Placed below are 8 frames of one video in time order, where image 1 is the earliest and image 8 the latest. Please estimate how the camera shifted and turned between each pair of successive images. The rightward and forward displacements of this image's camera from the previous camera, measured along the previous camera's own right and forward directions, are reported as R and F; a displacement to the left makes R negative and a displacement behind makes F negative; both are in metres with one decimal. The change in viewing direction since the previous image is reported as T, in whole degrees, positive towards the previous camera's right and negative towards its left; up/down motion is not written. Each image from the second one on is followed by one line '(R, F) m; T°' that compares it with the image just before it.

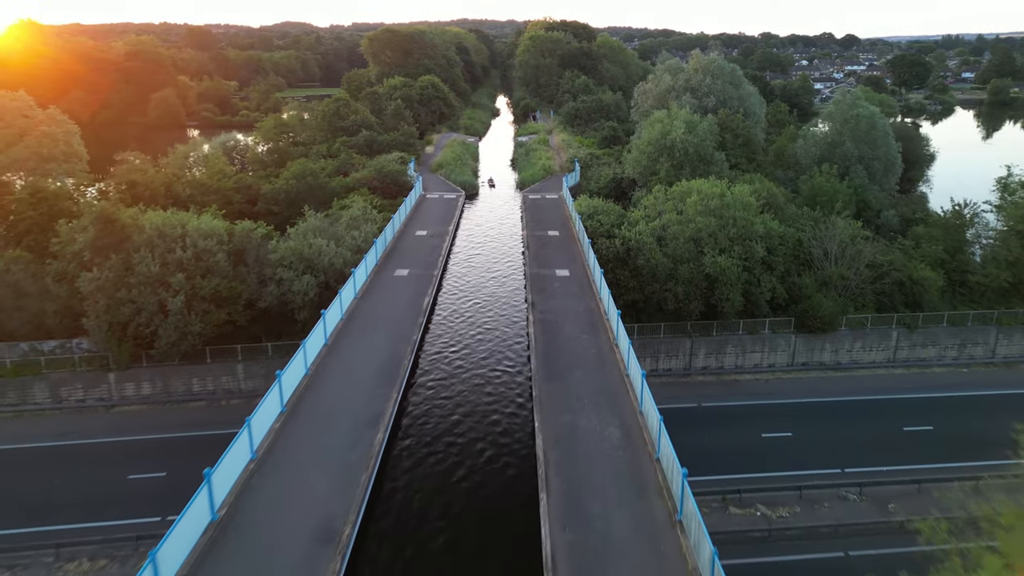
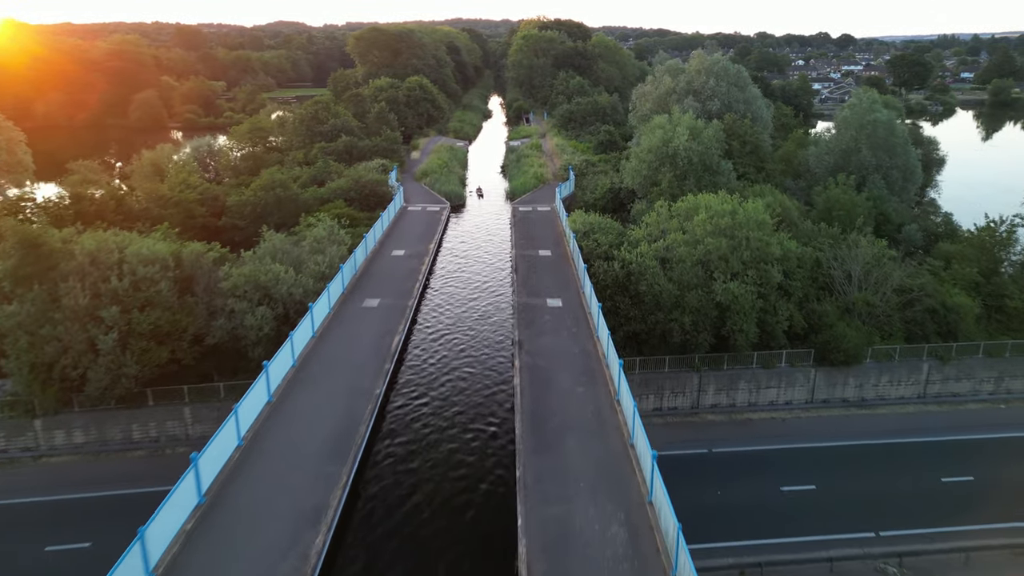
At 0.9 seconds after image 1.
(+0.3, +2.8) m; 0°
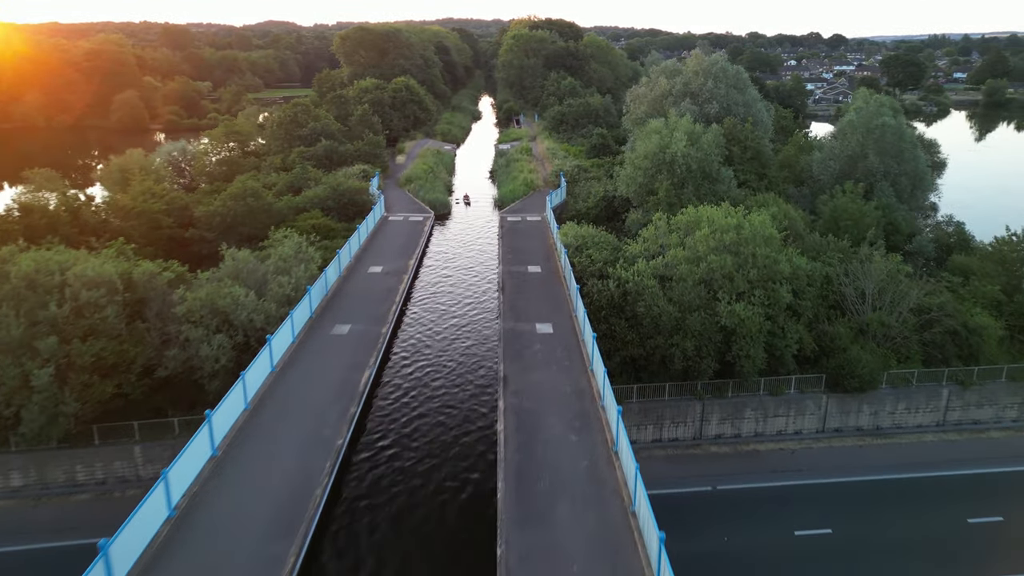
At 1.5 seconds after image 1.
(+0.2, +1.9) m; +1°
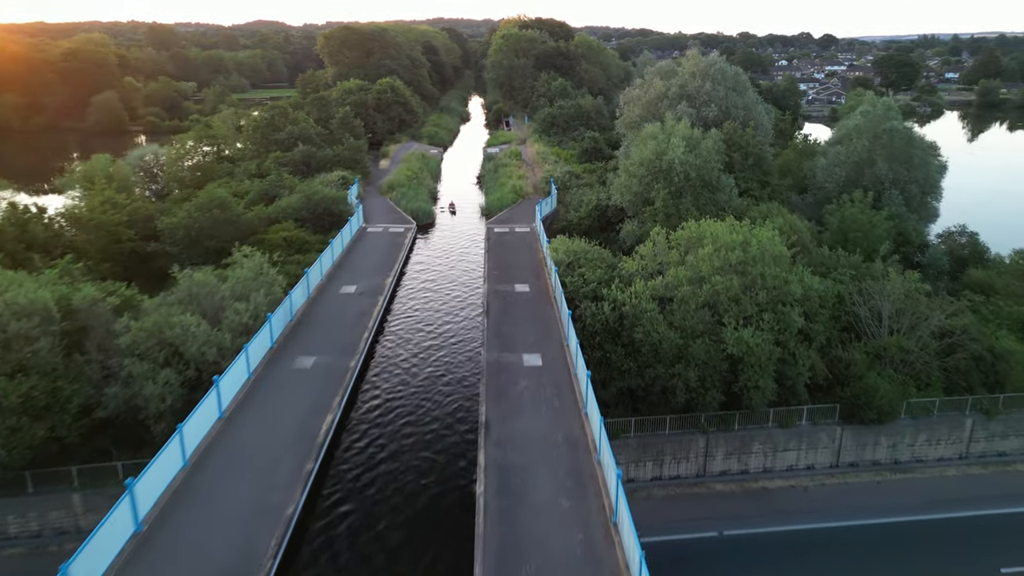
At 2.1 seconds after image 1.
(+0.2, +1.9) m; +1°
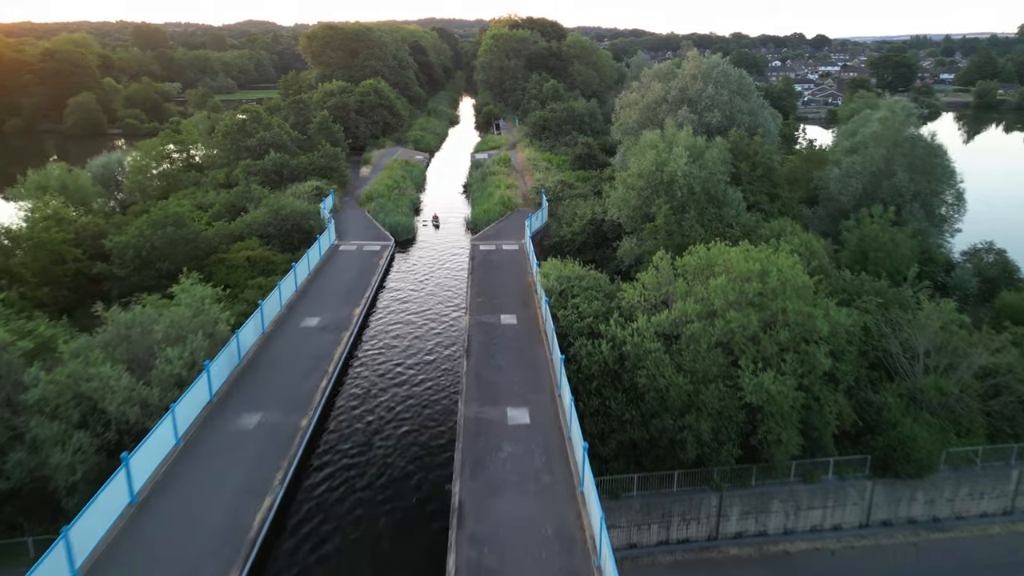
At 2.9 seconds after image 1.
(+0.2, +2.5) m; +1°
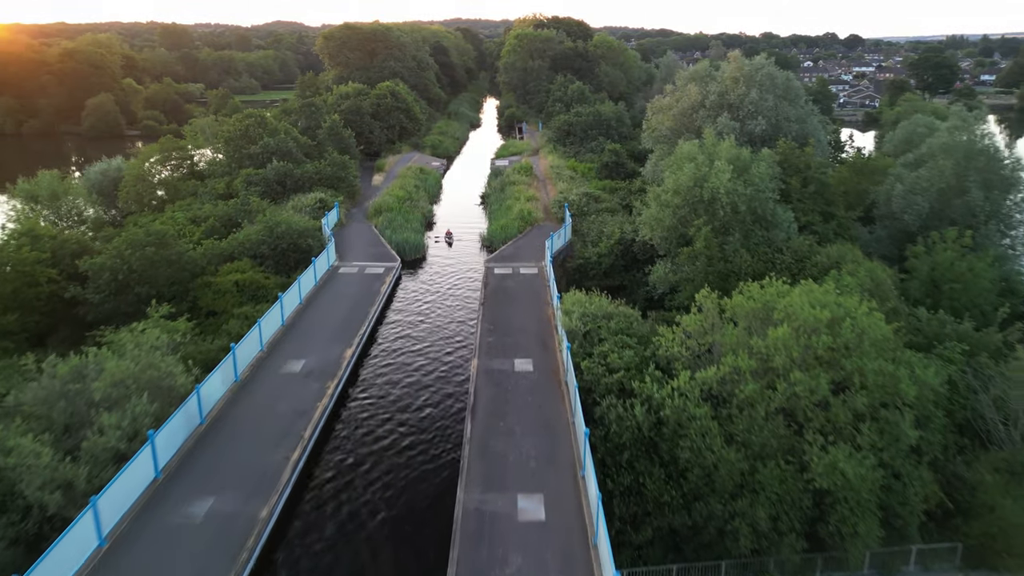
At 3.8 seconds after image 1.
(+0.1, +2.8) m; -2°
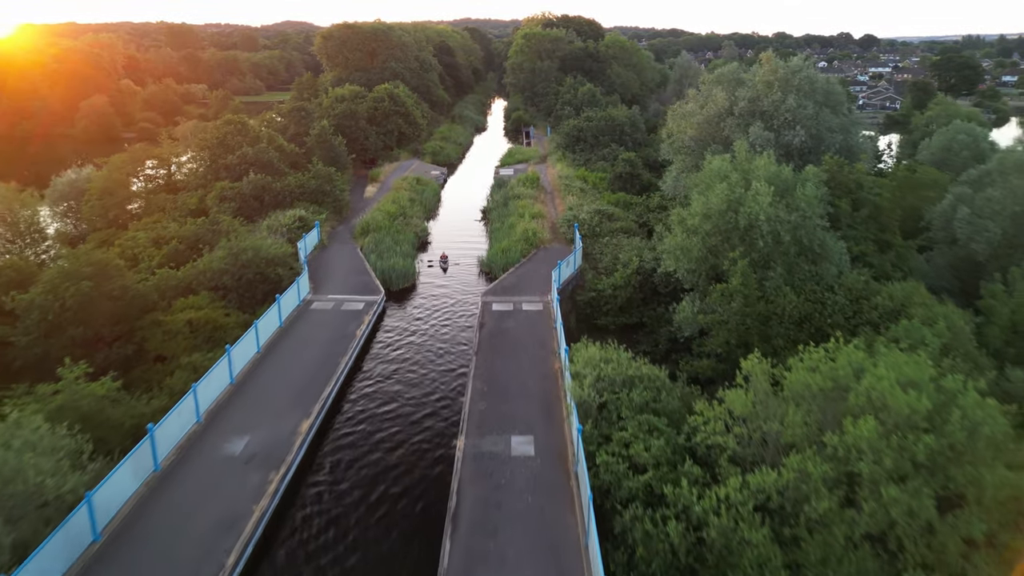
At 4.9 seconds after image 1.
(+0.2, +3.3) m; -1°
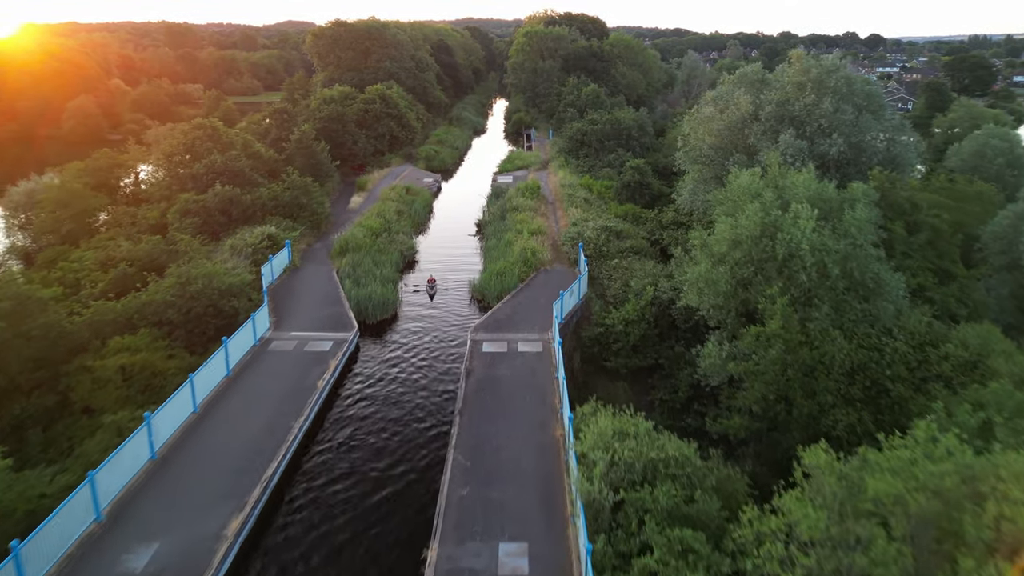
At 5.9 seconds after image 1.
(+0.2, +3.0) m; 0°
